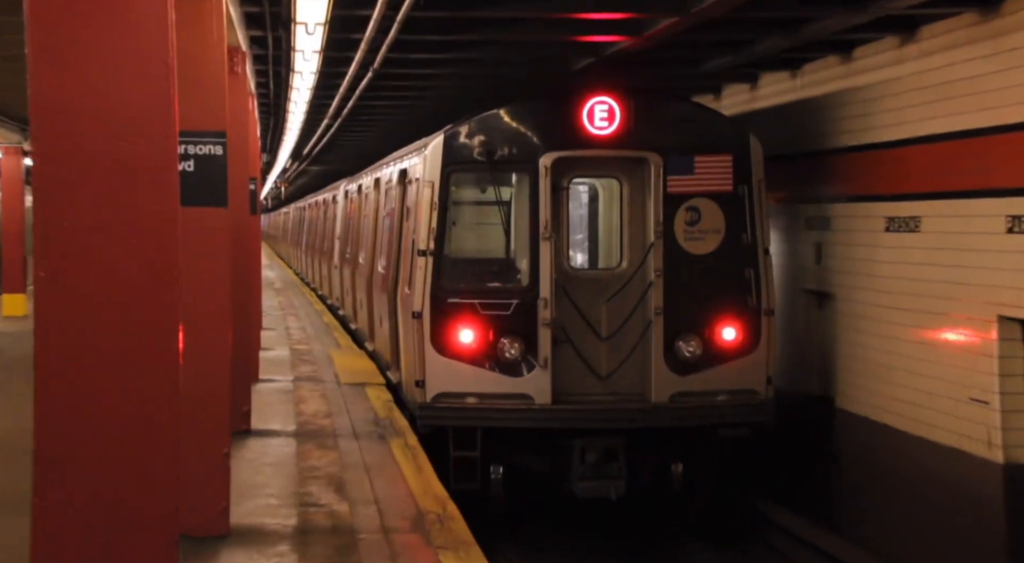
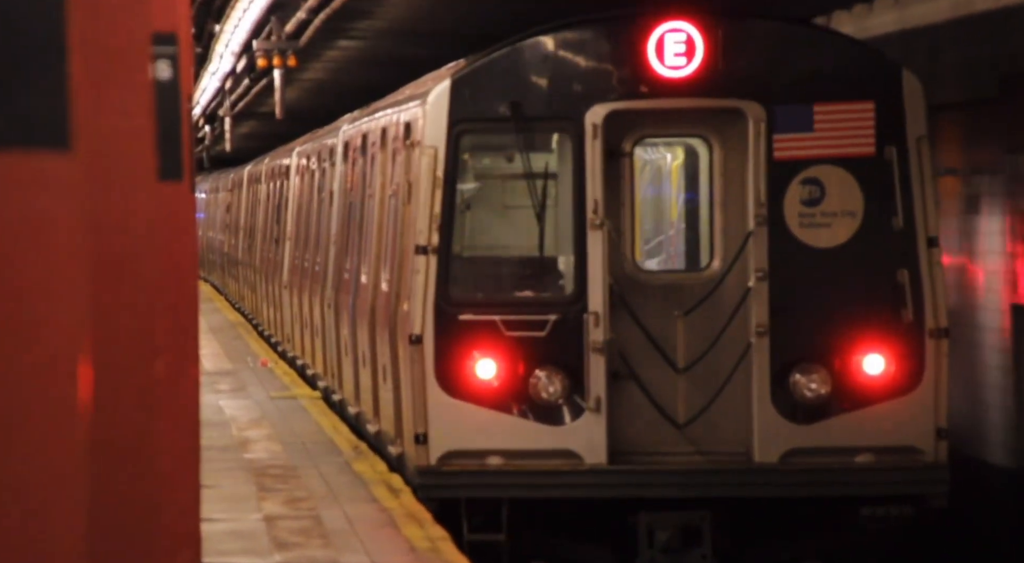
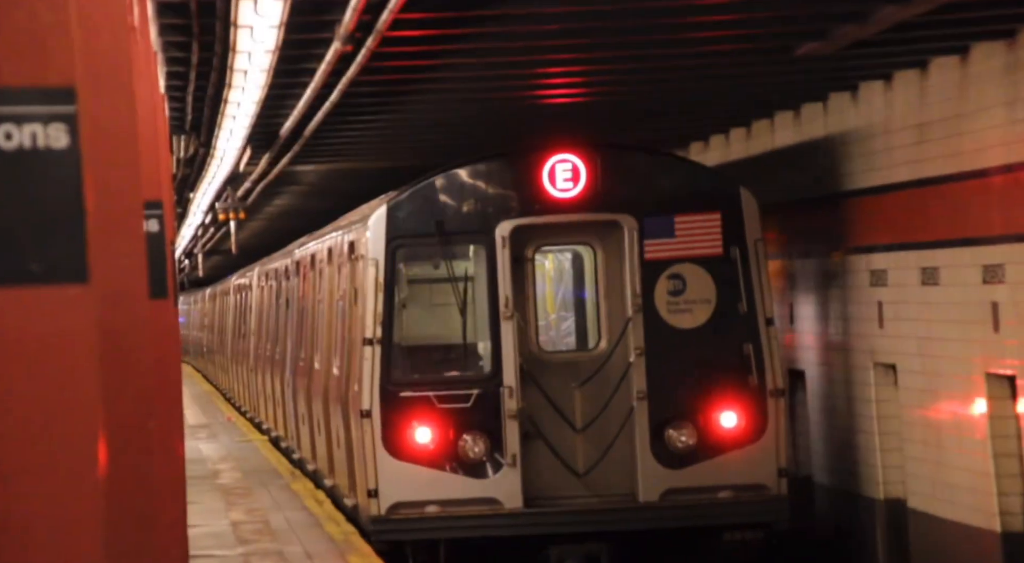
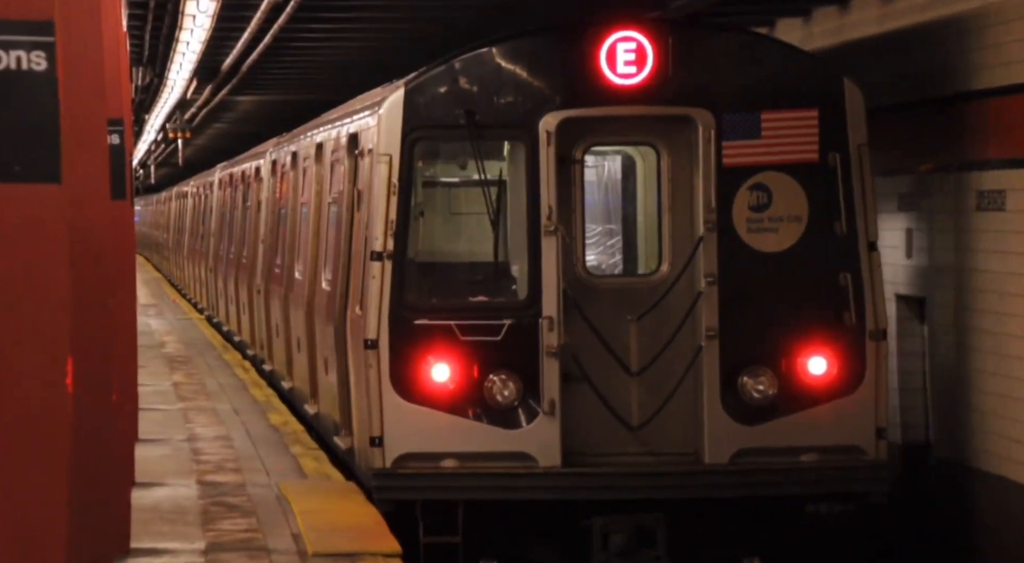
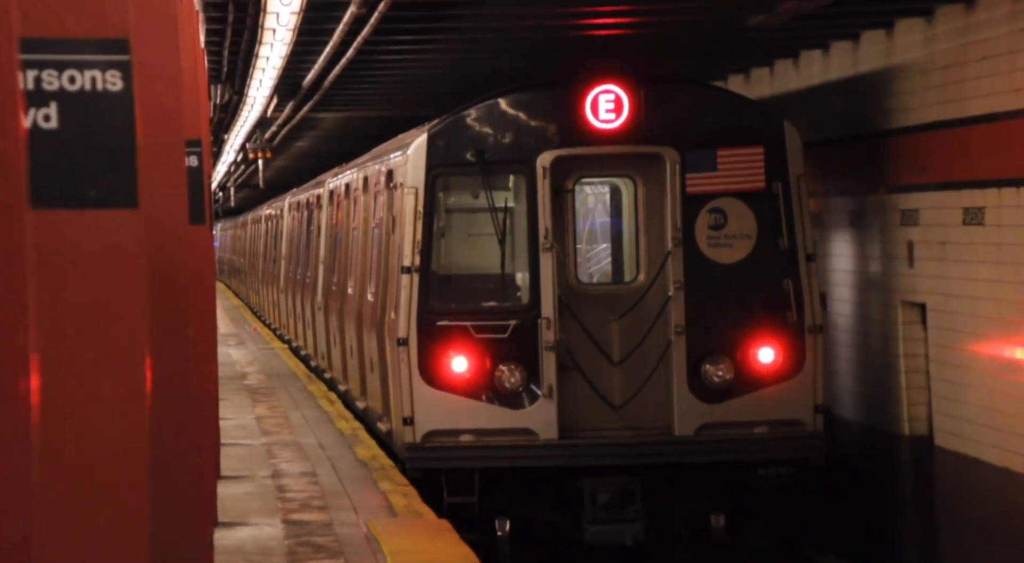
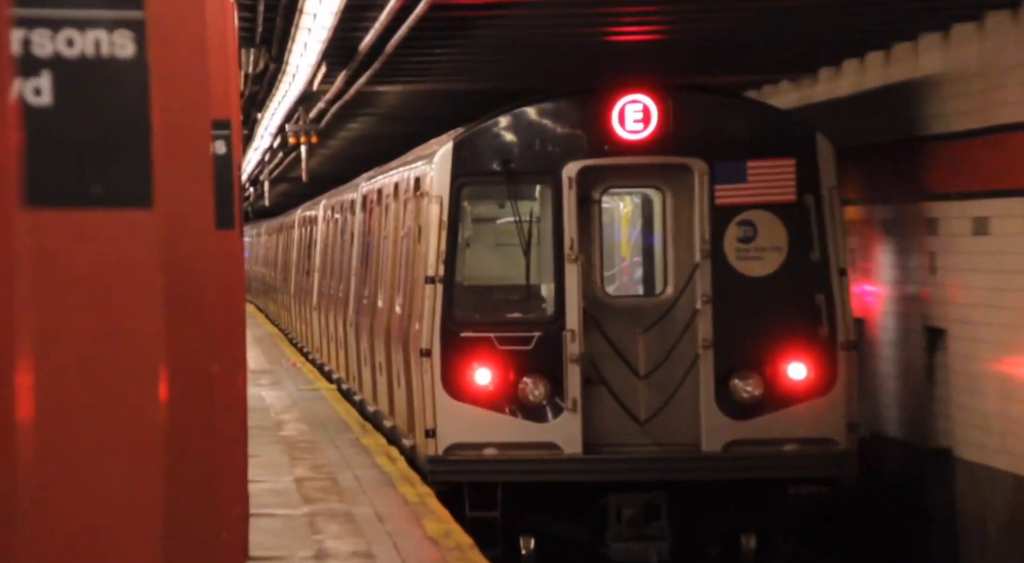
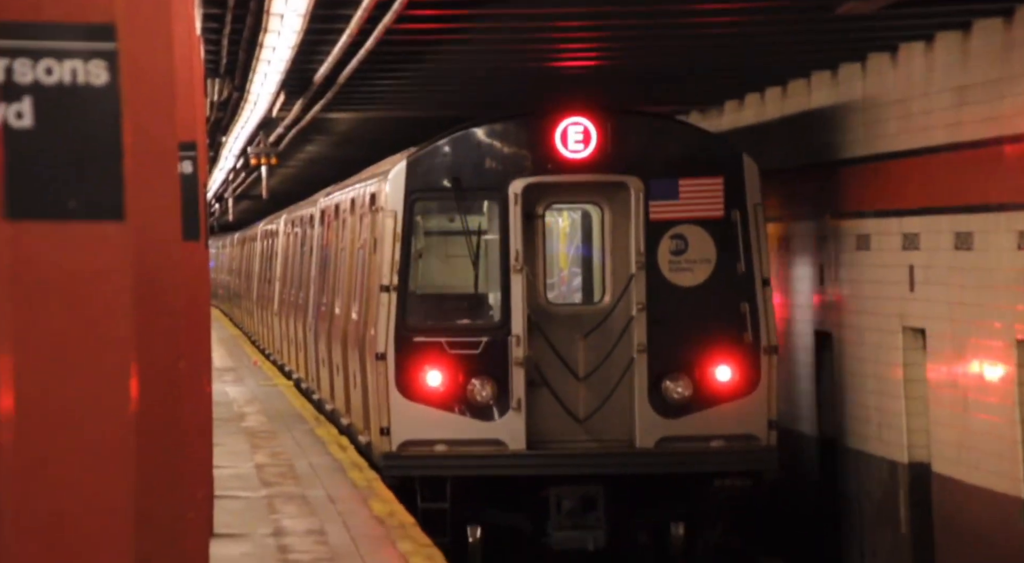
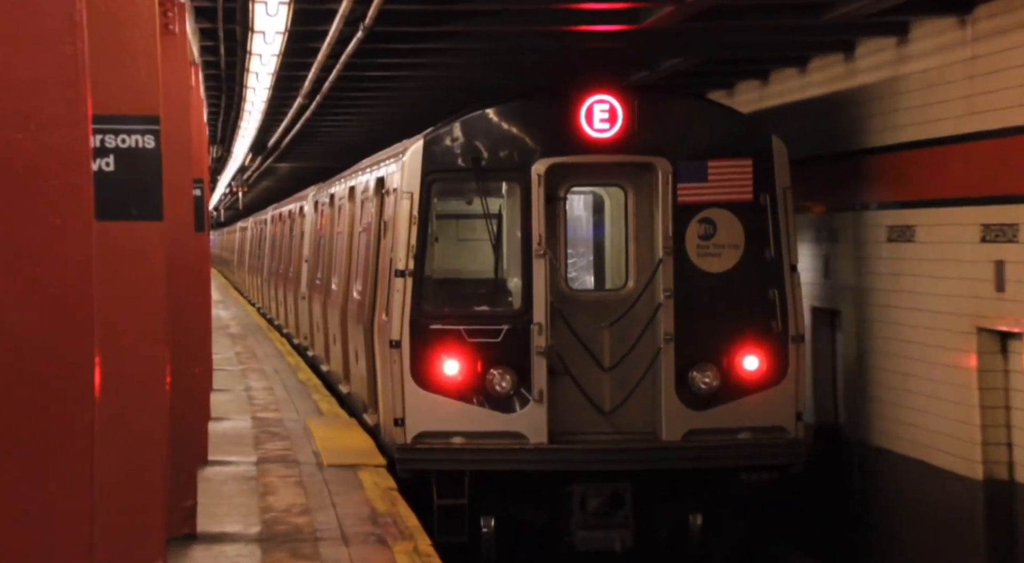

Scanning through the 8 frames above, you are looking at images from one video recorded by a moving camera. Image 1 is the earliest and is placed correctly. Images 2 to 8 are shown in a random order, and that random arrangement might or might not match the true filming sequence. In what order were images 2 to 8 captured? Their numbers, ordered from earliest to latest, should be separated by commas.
8, 4, 5, 3, 7, 6, 2
